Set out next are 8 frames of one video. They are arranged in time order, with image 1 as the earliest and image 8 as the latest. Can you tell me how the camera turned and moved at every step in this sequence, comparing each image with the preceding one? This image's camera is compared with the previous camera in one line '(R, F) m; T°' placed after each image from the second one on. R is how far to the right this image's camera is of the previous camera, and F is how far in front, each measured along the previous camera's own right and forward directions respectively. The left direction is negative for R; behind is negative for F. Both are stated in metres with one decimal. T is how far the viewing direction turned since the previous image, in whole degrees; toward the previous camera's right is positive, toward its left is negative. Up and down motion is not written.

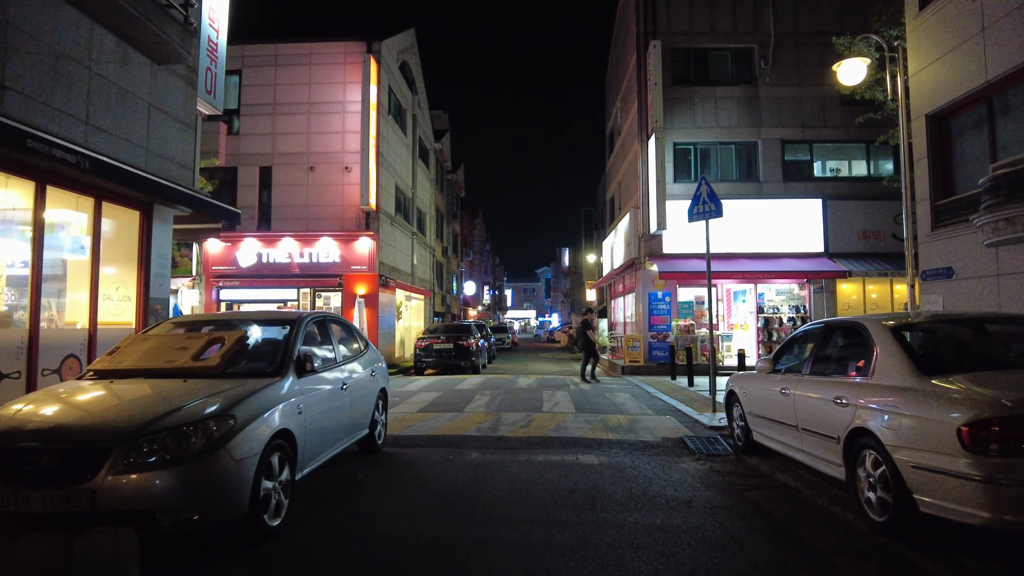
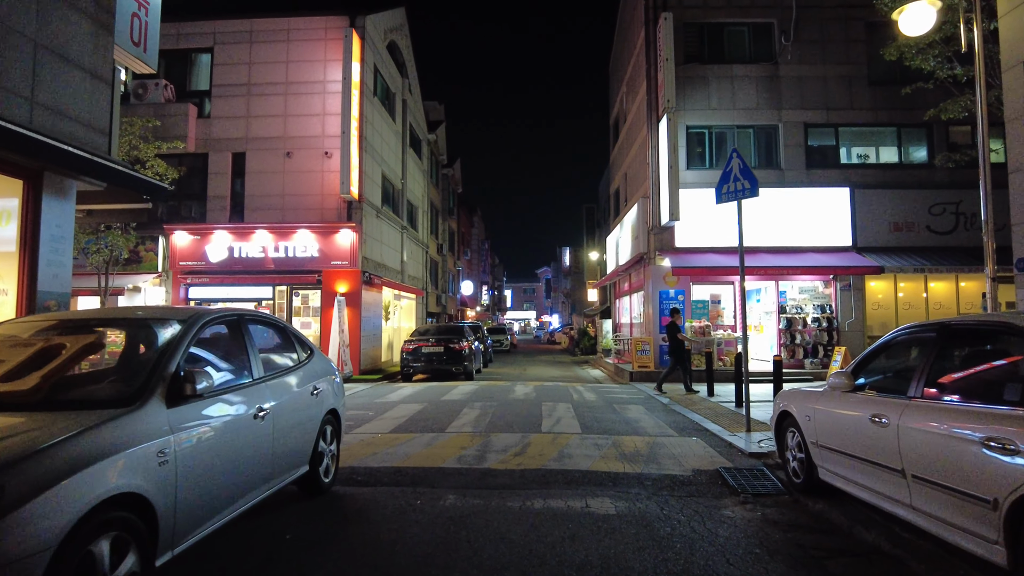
(+0.1, +1.7) m; 0°
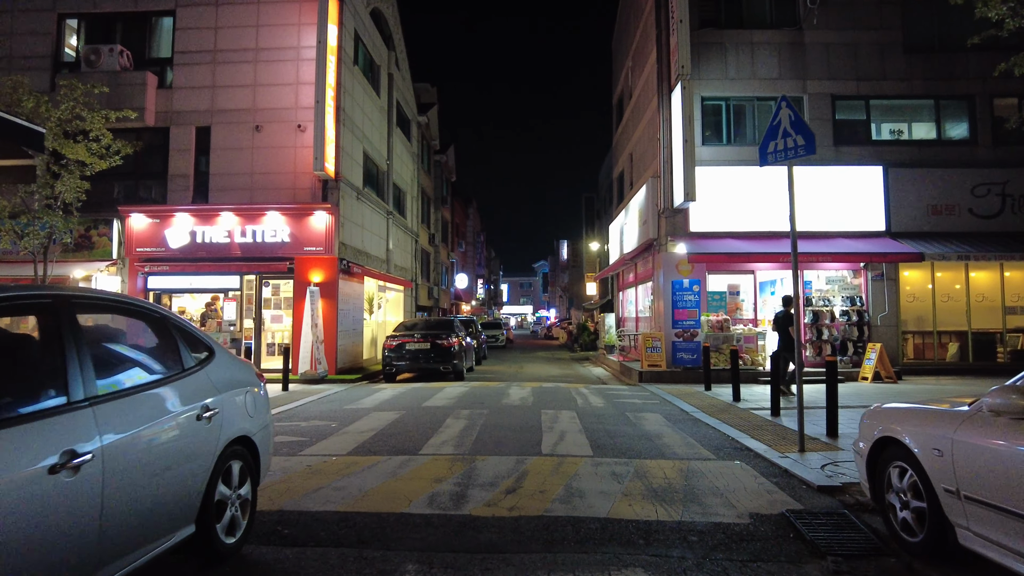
(0.0, +1.8) m; 0°
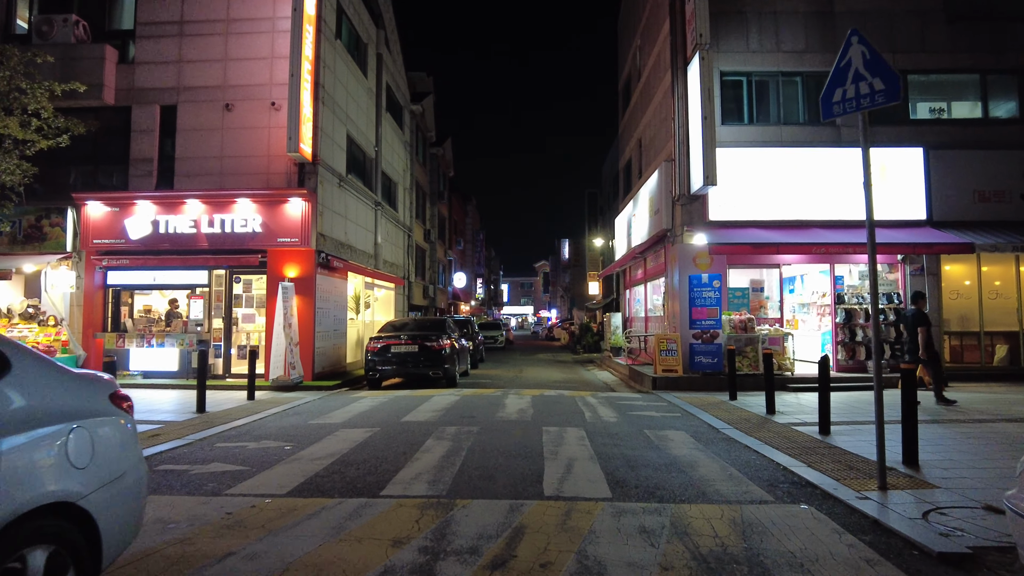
(+0.1, +1.6) m; 0°
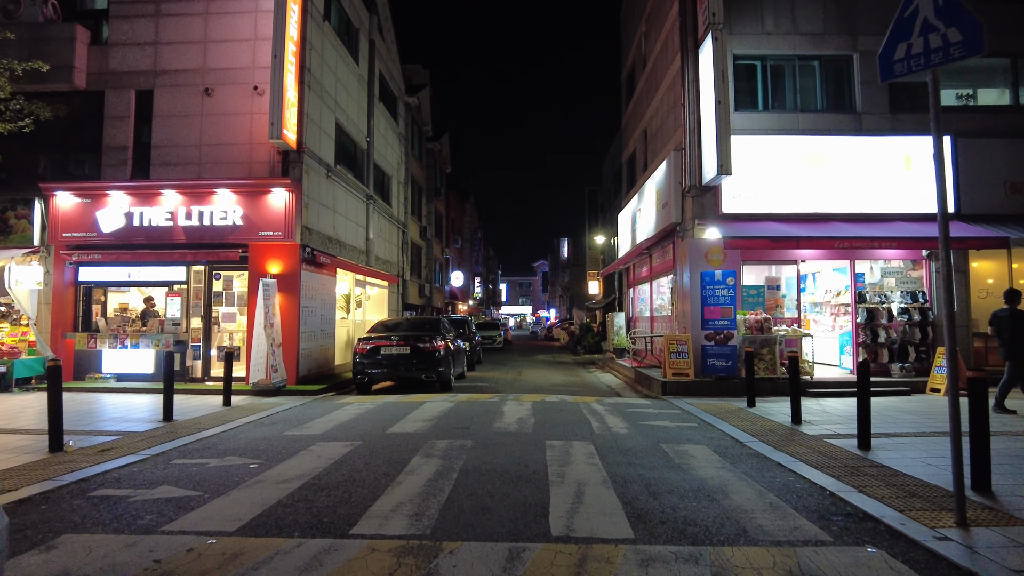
(0.0, +0.9) m; 0°
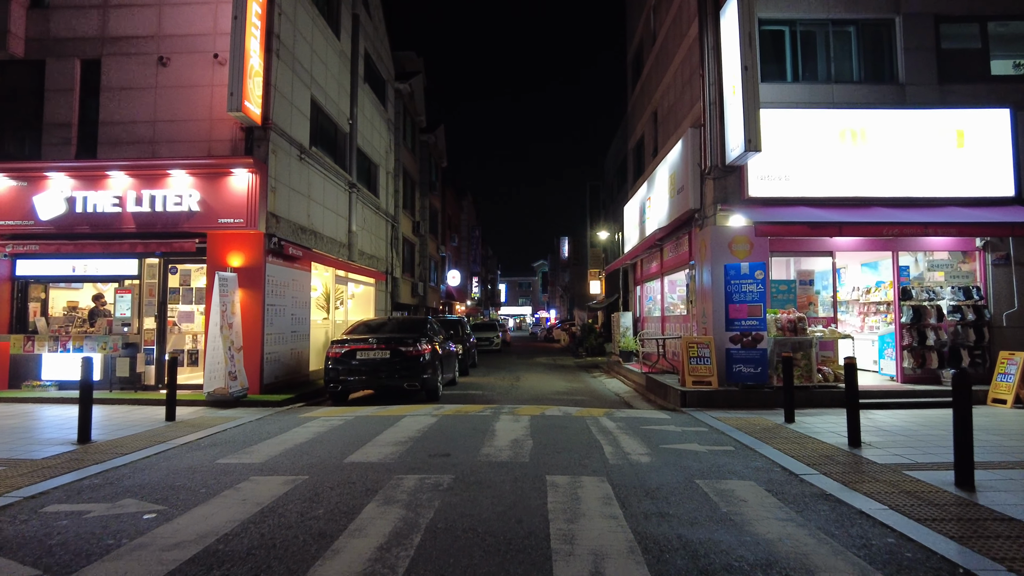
(+0.1, +1.6) m; 0°
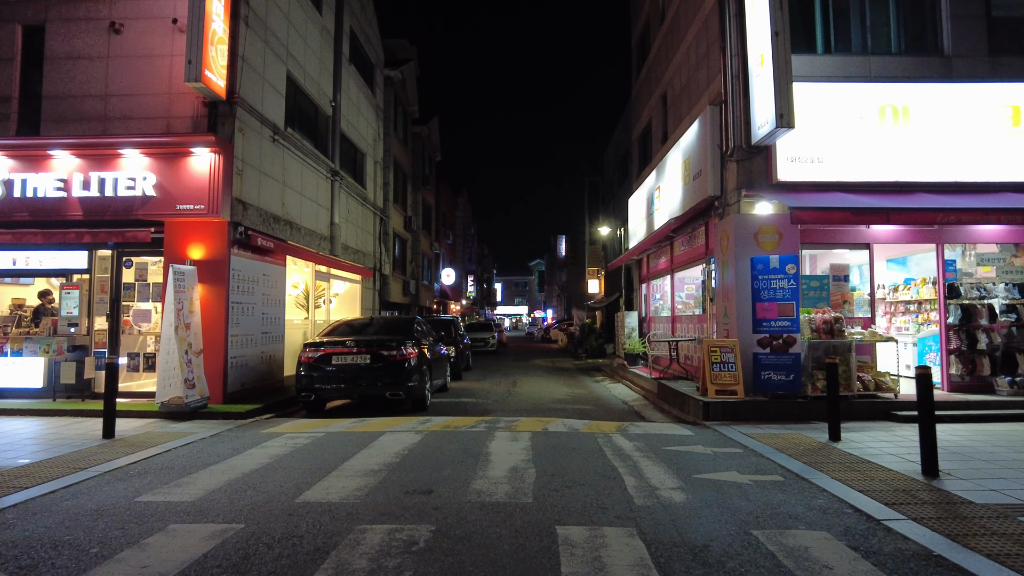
(0.0, +1.3) m; 0°
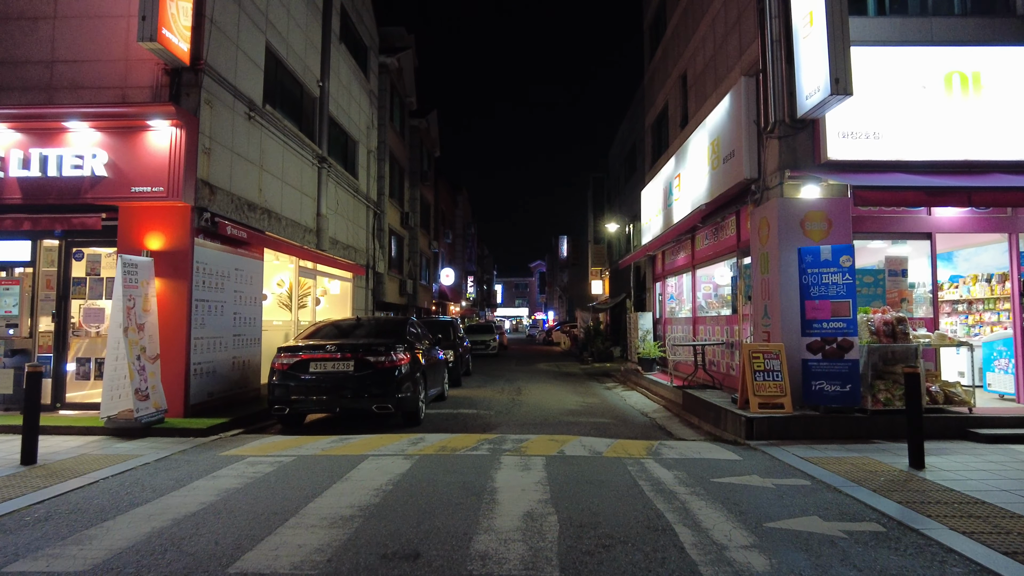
(-0.1, +1.4) m; 0°
